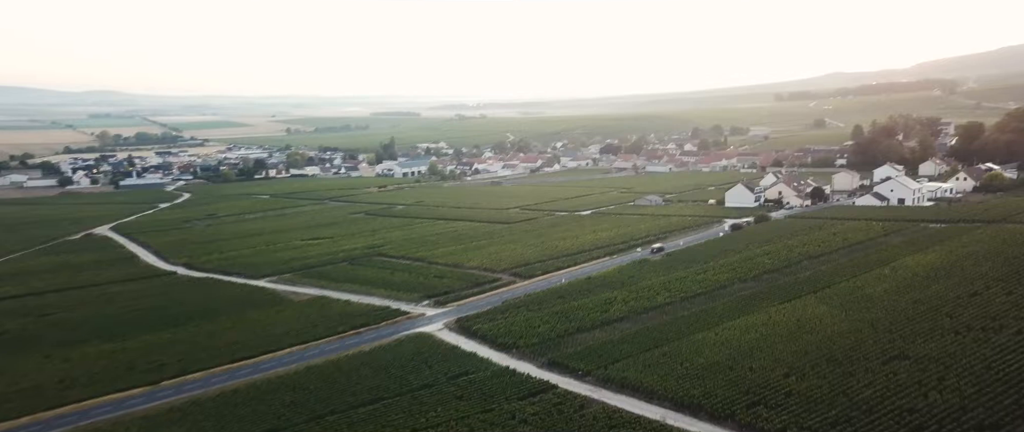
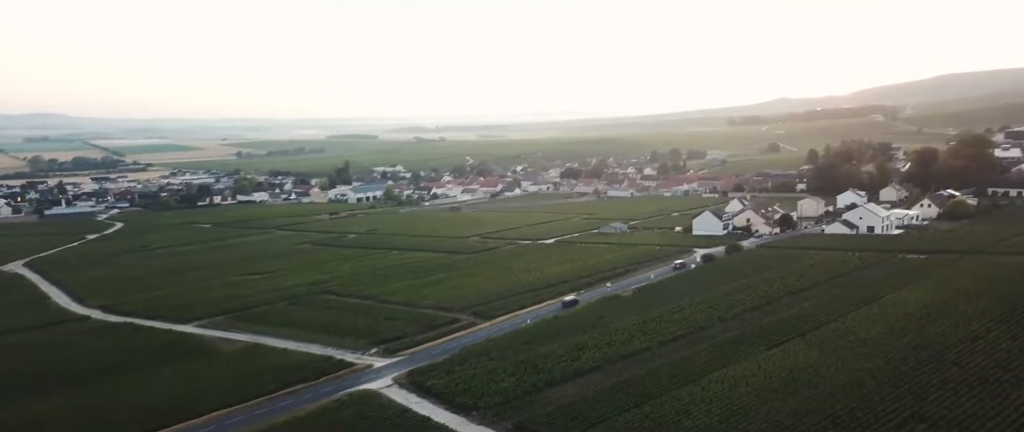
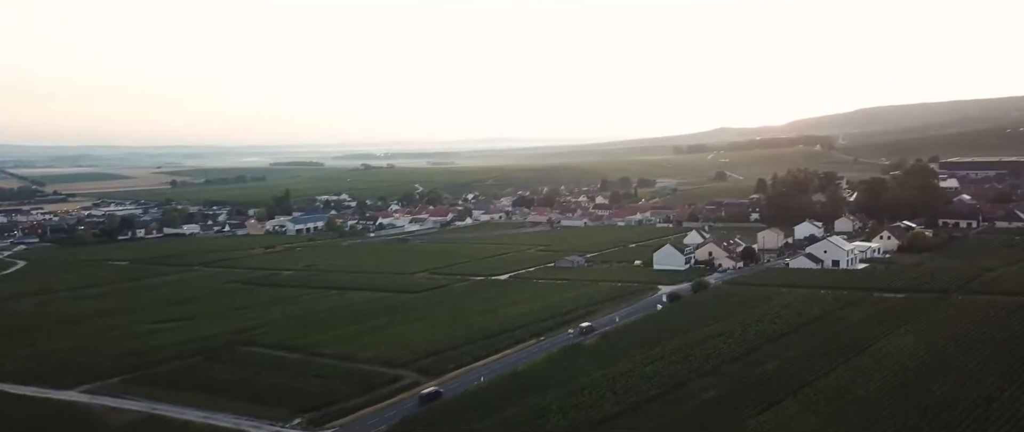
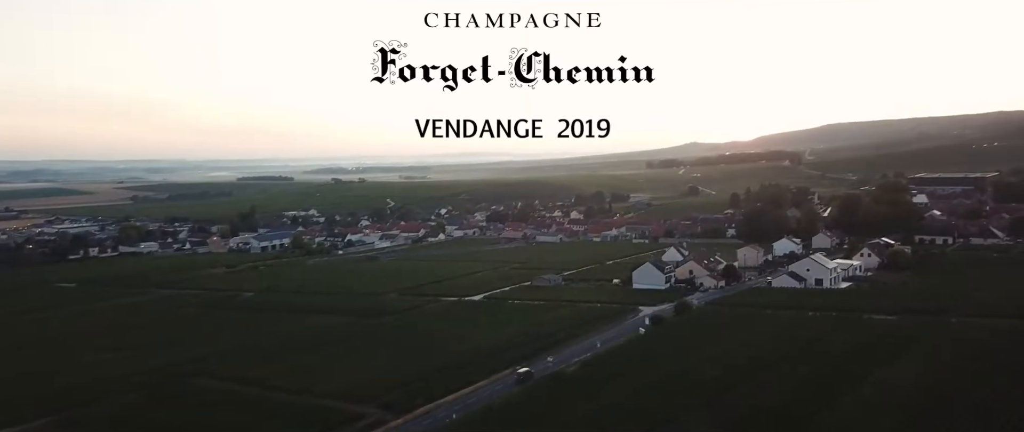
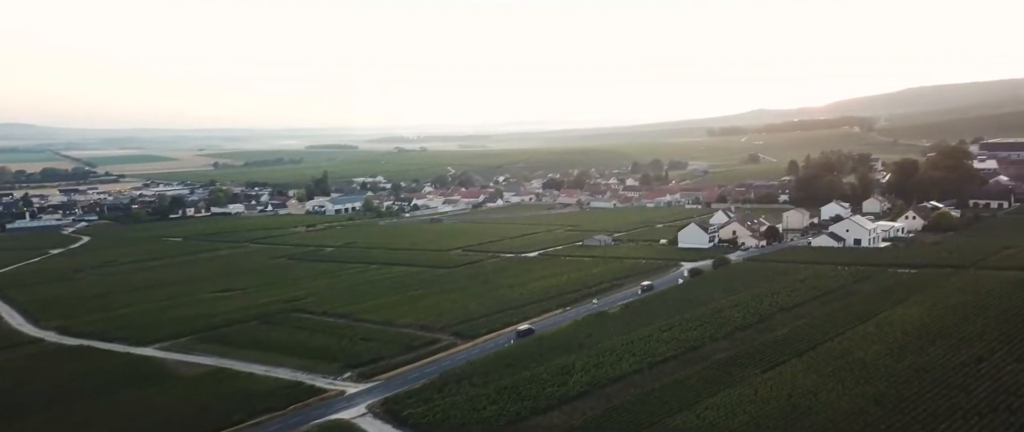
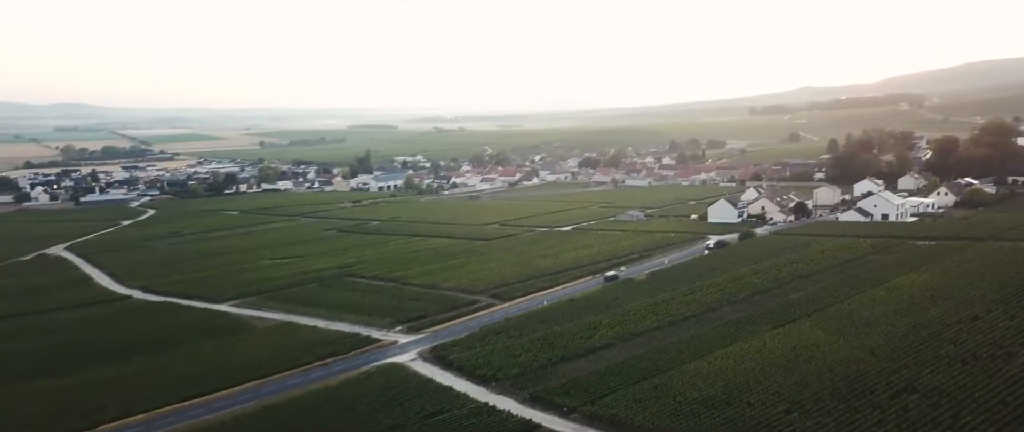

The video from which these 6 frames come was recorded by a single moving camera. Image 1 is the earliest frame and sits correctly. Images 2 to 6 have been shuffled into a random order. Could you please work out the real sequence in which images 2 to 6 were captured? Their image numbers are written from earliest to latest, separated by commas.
6, 2, 5, 3, 4
